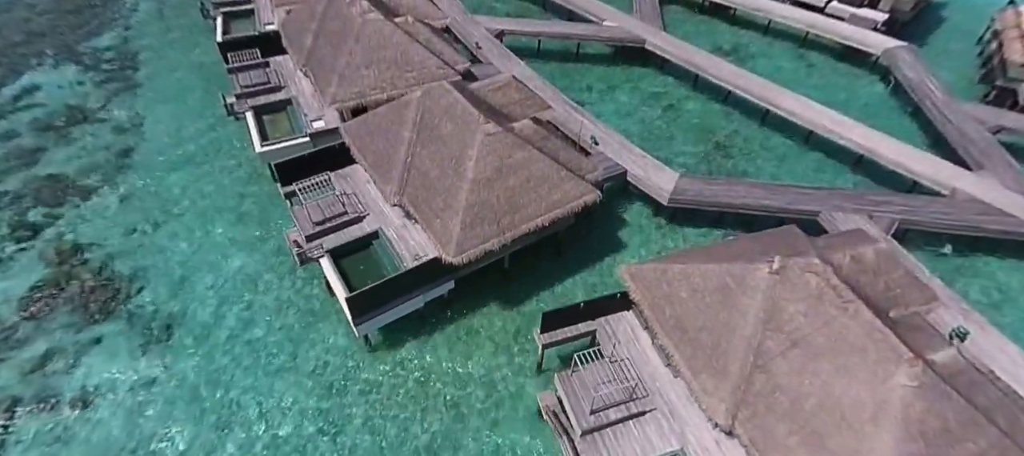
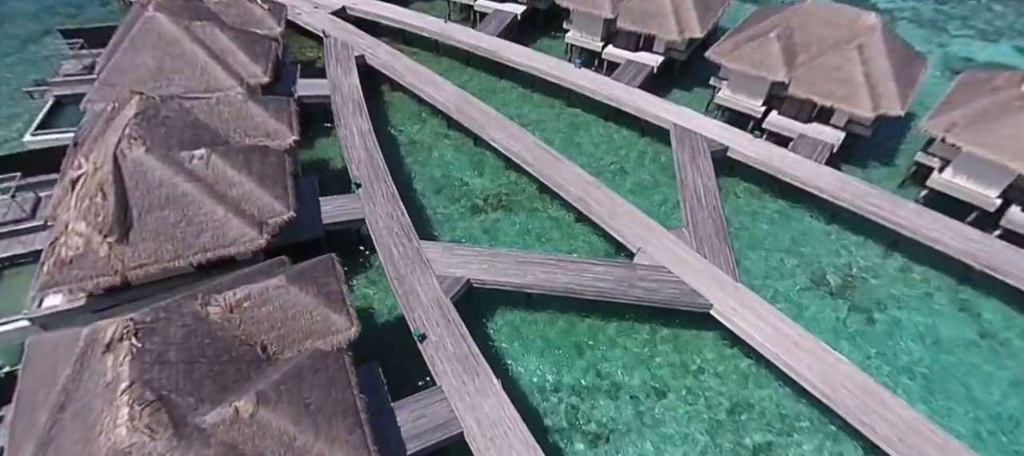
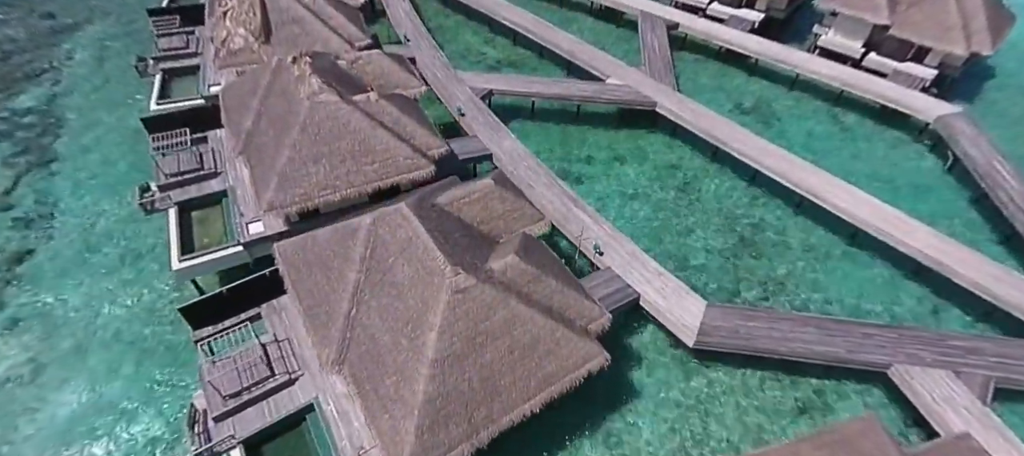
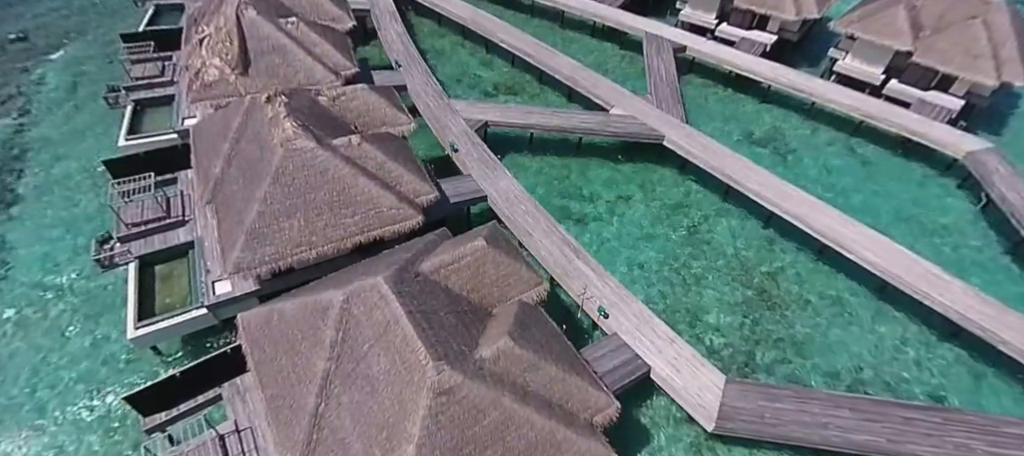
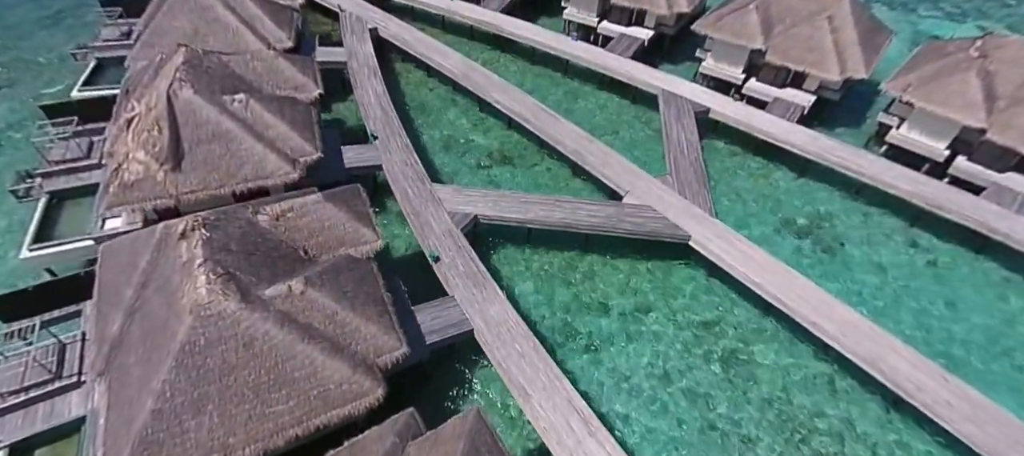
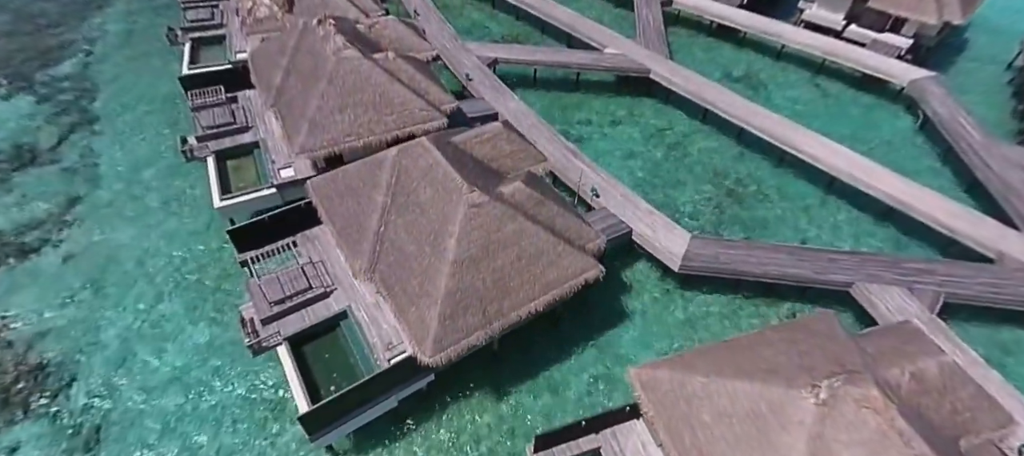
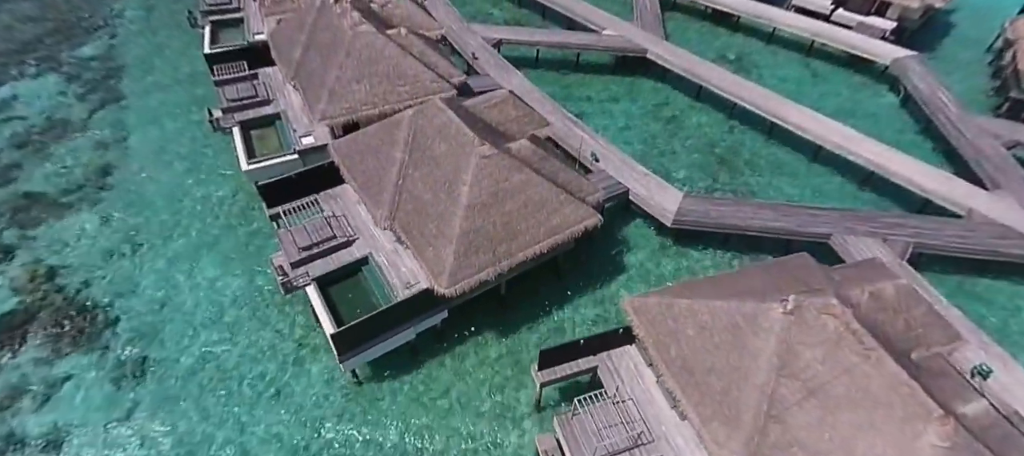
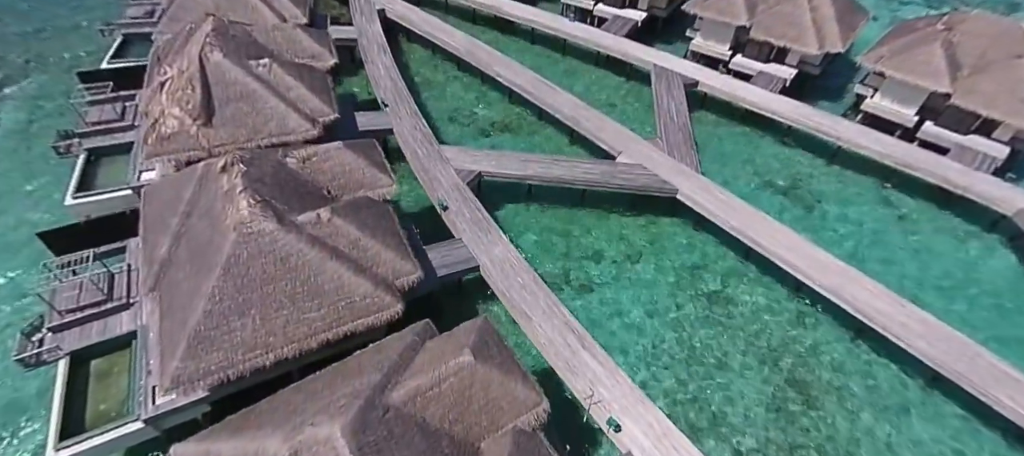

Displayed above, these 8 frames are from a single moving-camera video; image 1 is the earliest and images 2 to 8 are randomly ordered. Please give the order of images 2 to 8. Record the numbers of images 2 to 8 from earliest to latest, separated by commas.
7, 6, 3, 4, 8, 5, 2
